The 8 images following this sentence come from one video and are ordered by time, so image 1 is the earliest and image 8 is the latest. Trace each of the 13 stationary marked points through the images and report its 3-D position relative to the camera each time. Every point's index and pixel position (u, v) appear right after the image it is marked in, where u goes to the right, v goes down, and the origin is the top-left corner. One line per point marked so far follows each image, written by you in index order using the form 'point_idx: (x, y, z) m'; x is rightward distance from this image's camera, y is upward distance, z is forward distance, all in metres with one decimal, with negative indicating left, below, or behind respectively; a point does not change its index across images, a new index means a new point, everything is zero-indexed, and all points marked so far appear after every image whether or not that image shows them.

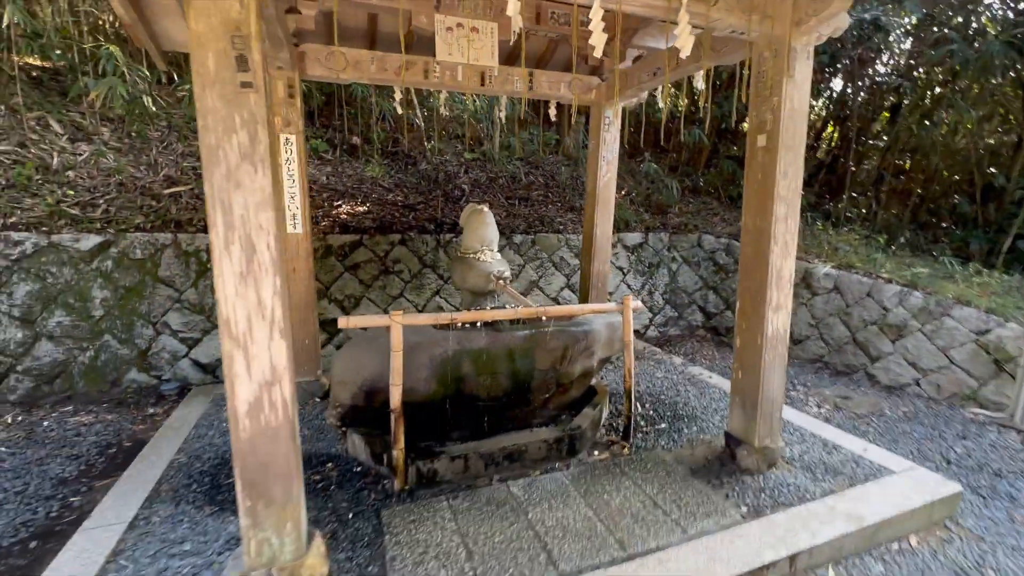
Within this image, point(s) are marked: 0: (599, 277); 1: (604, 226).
0: (+0.9, +0.1, +4.5) m
1: (+0.9, +0.6, +4.5) m
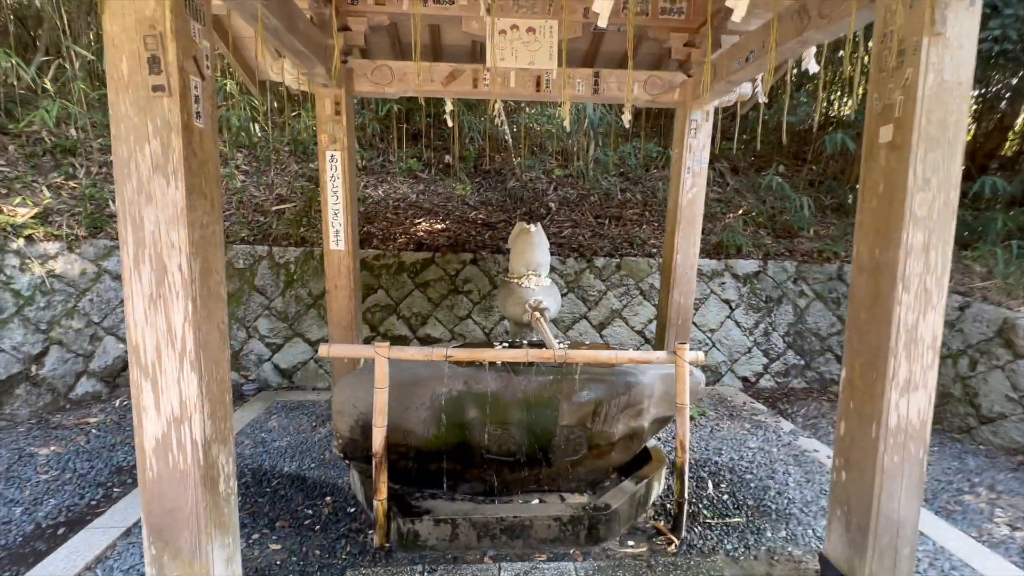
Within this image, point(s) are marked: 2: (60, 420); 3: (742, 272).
0: (+1.4, -0.2, +3.7) m
1: (+1.4, +0.3, +3.7) m
2: (-3.9, -1.1, +3.8) m
3: (+2.8, +0.2, +5.4) m
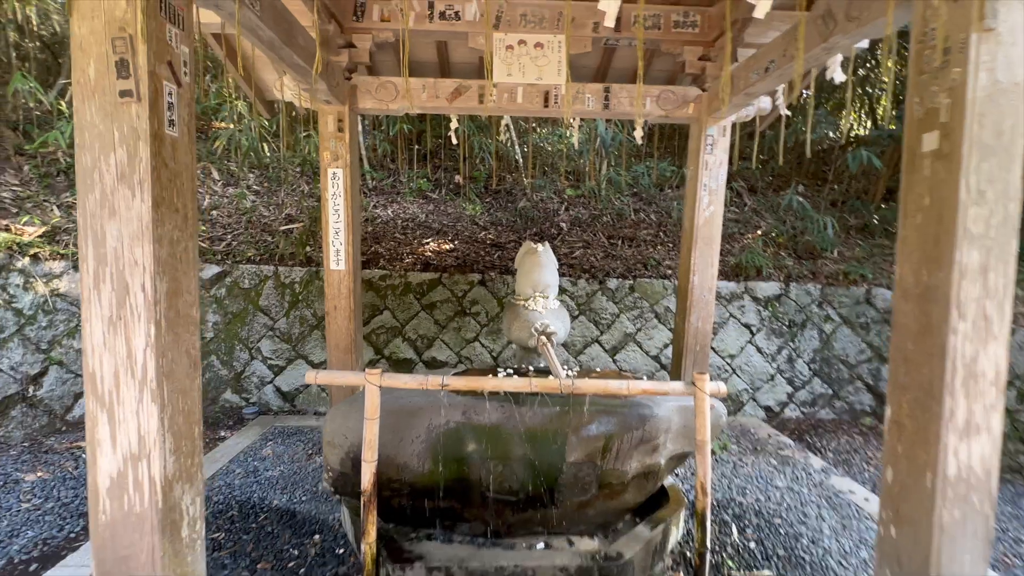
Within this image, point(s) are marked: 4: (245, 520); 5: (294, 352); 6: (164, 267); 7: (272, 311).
0: (+1.5, -0.4, +3.5) m
1: (+1.5, +0.1, +3.5) m
2: (-3.8, -1.3, +3.7) m
3: (+2.9, -0.1, +5.2) m
4: (-1.6, -1.4, +2.7) m
5: (-2.4, -0.7, +5.0) m
6: (-1.1, +0.1, +1.4) m
7: (-2.7, -0.3, +5.0) m
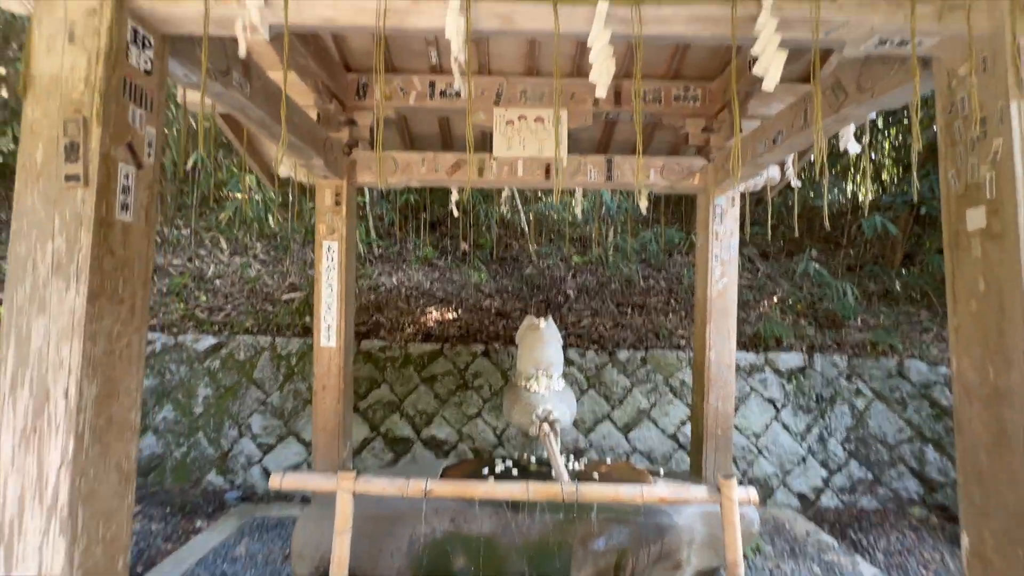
0: (+1.5, -1.0, +3.2) m
1: (+1.5, -0.4, +3.2) m
2: (-3.8, -1.9, +3.4) m
3: (+2.9, -0.8, +4.8) m
4: (-1.6, -1.8, +2.3) m
5: (-2.4, -1.5, +4.7) m
6: (-1.1, -0.2, +1.2) m
7: (-2.6, -1.0, +4.7) m
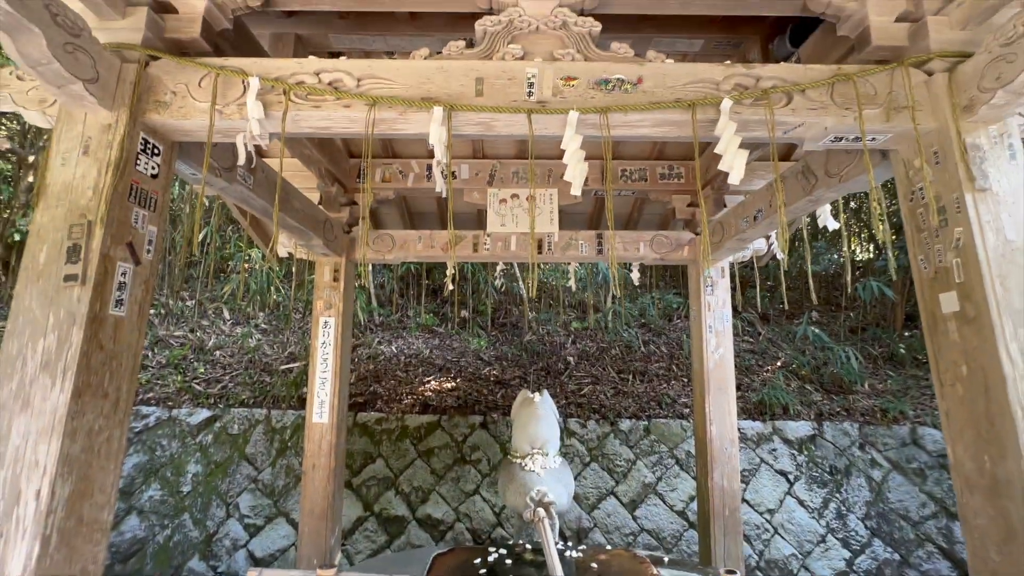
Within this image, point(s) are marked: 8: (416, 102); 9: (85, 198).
0: (+1.5, -1.4, +3.0) m
1: (+1.5, -0.9, +3.1) m
2: (-3.8, -2.5, +3.2) m
3: (+2.9, -1.5, +4.7) m
4: (-1.6, -2.2, +2.1) m
5: (-2.4, -2.2, +4.5) m
6: (-1.2, -0.5, +1.2) m
7: (-2.6, -1.8, +4.6) m
8: (-0.3, +0.6, +1.5) m
9: (-1.3, +0.3, +1.3) m
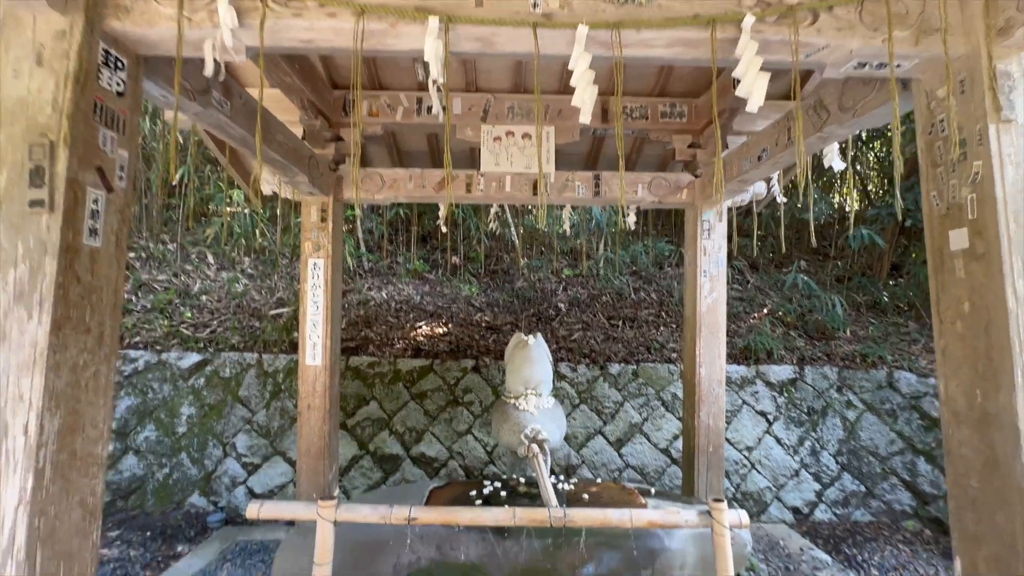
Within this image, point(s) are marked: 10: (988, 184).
0: (+1.4, -1.1, +3.1) m
1: (+1.4, -0.5, +3.2) m
2: (-3.9, -2.0, +3.3) m
3: (+2.8, -1.0, +4.8) m
4: (-1.7, -1.9, +2.2) m
5: (-2.5, -1.6, +4.6) m
6: (-1.2, -0.3, +1.2) m
7: (-2.7, -1.2, +4.7) m
8: (-0.3, +0.8, +1.3) m
9: (-1.2, +0.5, +1.2) m
10: (+1.4, +0.3, +1.3) m
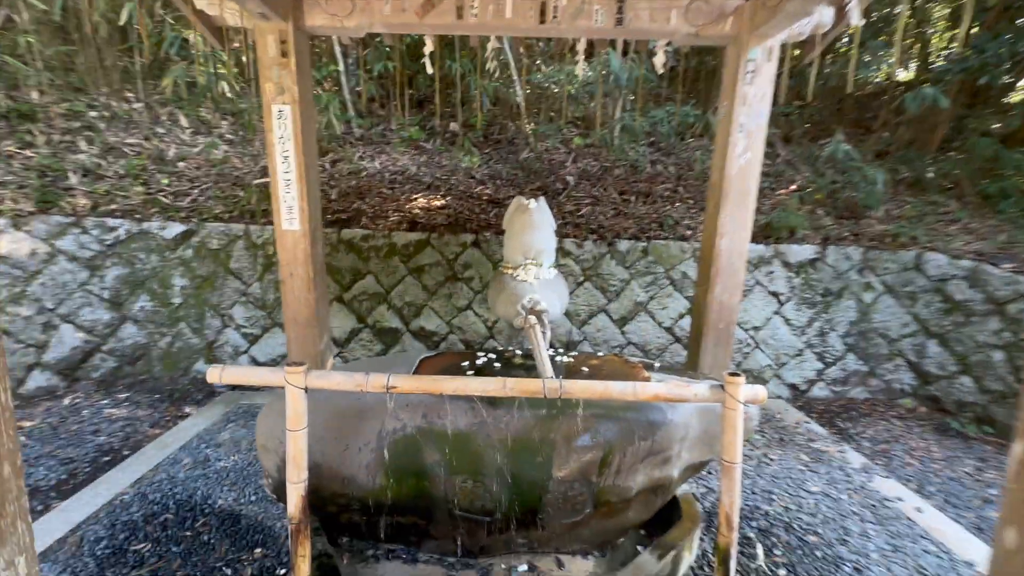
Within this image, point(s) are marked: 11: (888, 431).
0: (+1.4, -0.2, +2.9) m
1: (+1.4, +0.3, +2.9) m
2: (-3.9, -1.0, +3.4) m
3: (+2.9, +0.3, +4.5) m
4: (-1.7, -1.2, +2.3) m
5: (-2.5, -0.3, +4.5) m
6: (-1.2, +0.1, +0.9) m
7: (-2.7, +0.1, +4.5) m
8: (-0.3, +1.2, +0.7) m
9: (-1.3, +0.8, +0.7) m
10: (+1.3, +0.7, +0.8) m
11: (+3.3, -1.2, +3.9) m
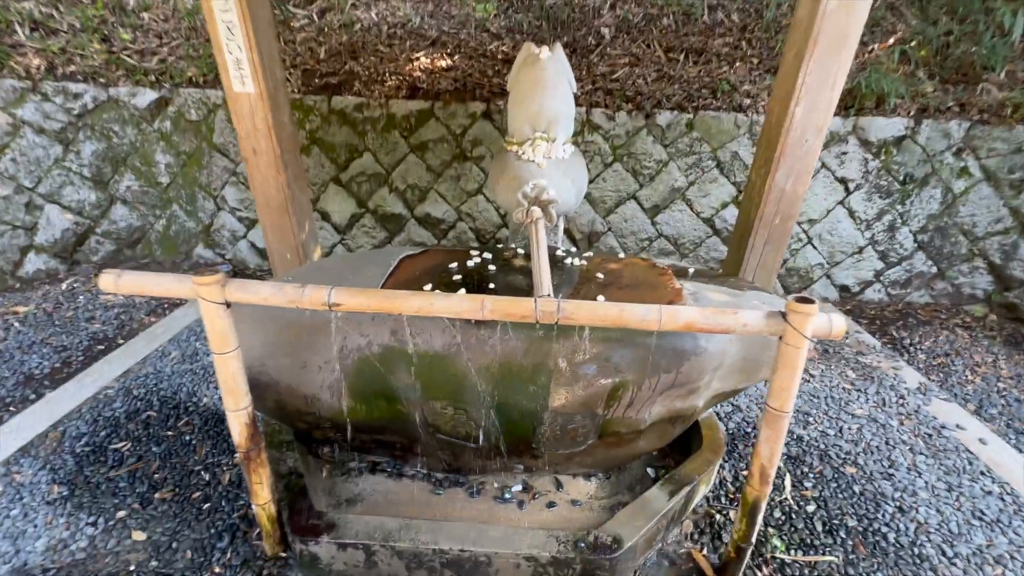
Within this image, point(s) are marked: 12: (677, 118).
0: (+1.4, +0.4, +2.4) m
1: (+1.5, +0.9, +2.1) m
2: (-3.8, -0.1, +3.3) m
3: (+3.0, +1.2, +3.7) m
4: (-1.7, -0.7, +2.2) m
5: (-2.3, +0.8, +4.2) m
6: (-1.3, +0.2, +0.5) m
7: (-2.5, +1.2, +4.0) m
8: (-0.4, +1.2, 0.0) m
9: (-1.4, +0.9, +0.1) m
10: (+1.2, +0.7, +0.1) m
11: (+3.4, -0.4, +3.5) m
12: (+1.4, +1.4, +3.8) m
